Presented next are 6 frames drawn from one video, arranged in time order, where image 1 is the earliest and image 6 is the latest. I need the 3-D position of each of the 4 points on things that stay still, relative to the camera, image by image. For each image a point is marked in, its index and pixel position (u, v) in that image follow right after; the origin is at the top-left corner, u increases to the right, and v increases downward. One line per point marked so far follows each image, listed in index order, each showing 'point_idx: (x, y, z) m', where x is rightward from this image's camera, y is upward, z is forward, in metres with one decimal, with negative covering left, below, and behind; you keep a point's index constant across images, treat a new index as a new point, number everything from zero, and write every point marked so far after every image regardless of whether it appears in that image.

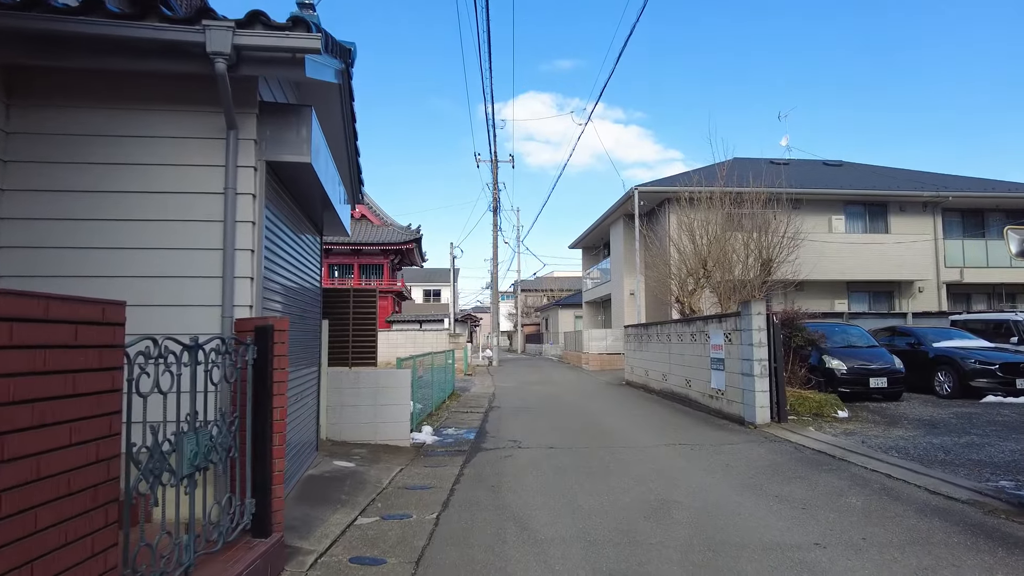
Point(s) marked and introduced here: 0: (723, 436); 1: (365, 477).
0: (+2.7, -1.9, +7.9) m
1: (-1.4, -1.8, +6.0) m
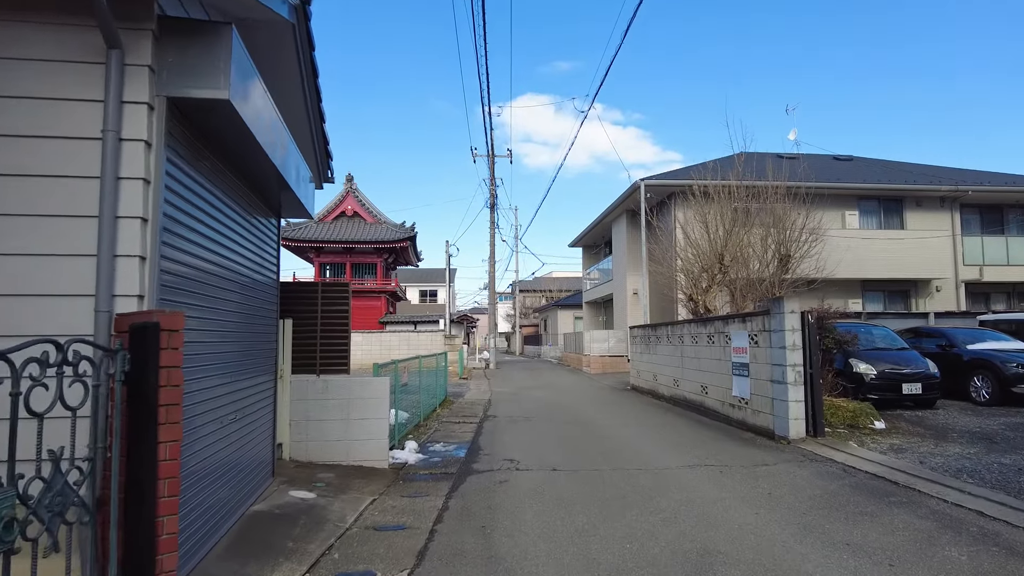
0: (+2.6, -1.8, +6.8) m
1: (-1.5, -1.8, +4.9) m
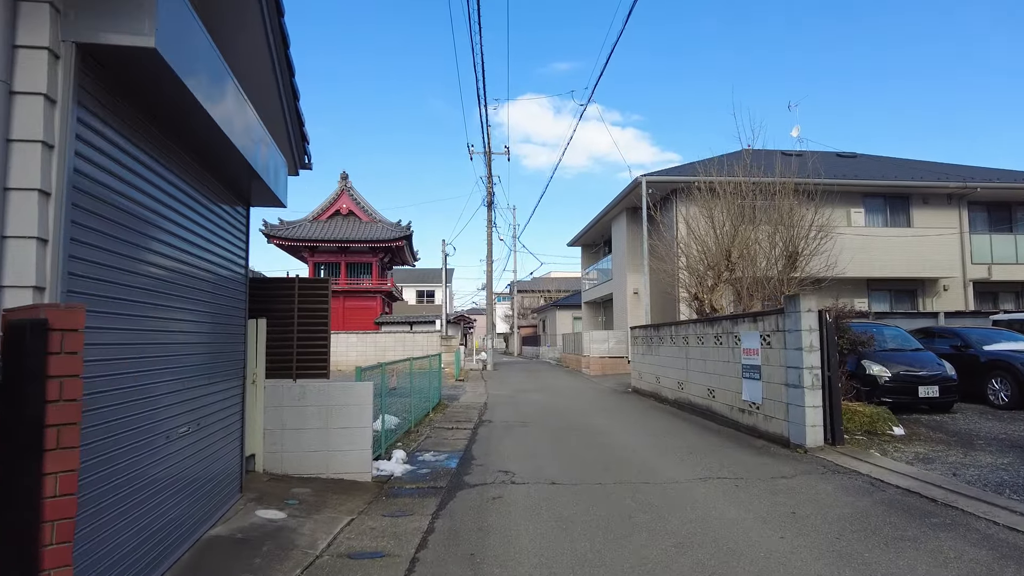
0: (+2.6, -1.8, +6.2) m
1: (-1.5, -1.7, +4.3) m
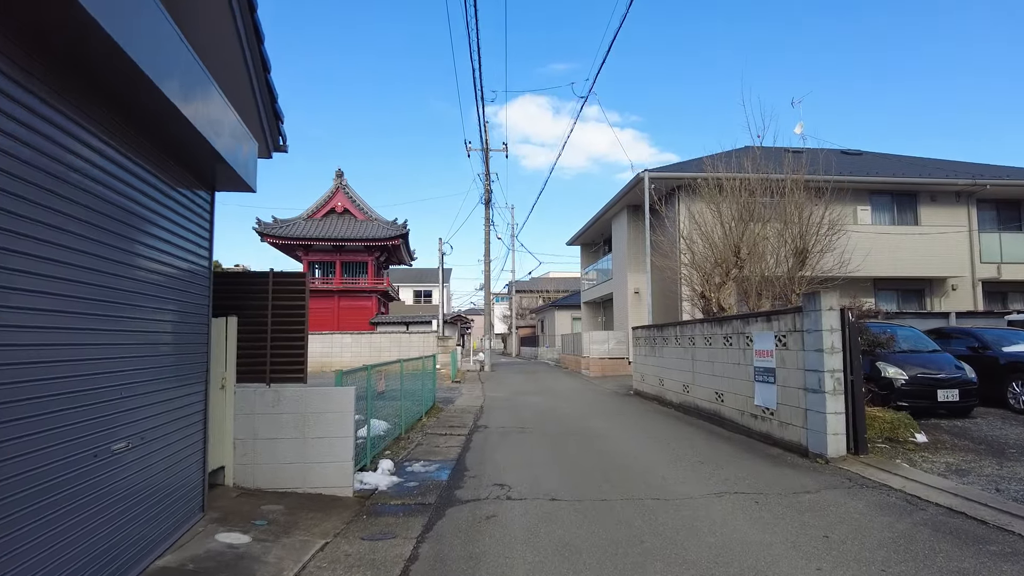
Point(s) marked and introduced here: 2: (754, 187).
0: (+2.5, -1.7, +5.7) m
1: (-1.5, -1.7, +3.8) m
2: (+5.0, +2.1, +13.0) m
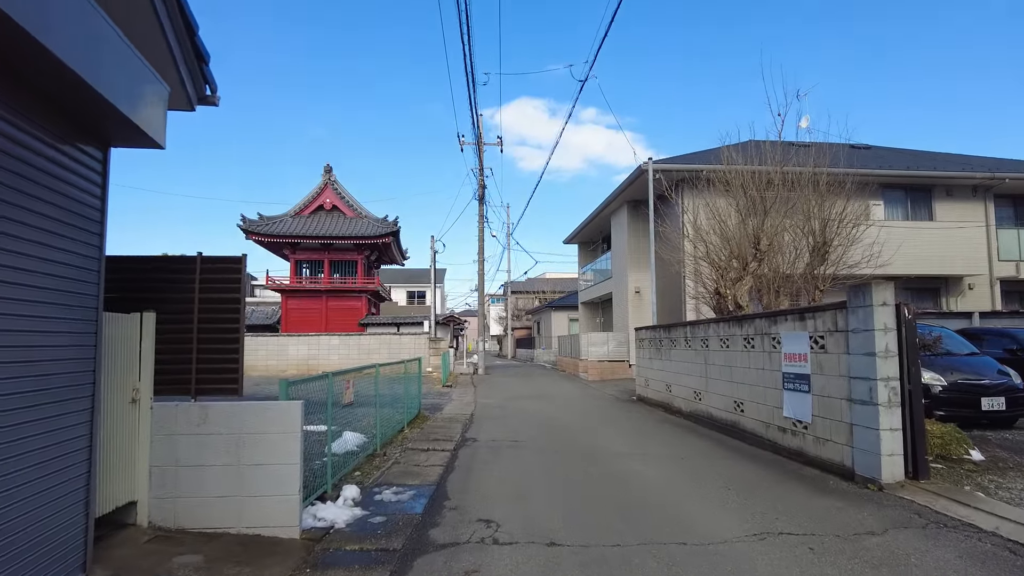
0: (+2.4, -1.7, +4.6) m
1: (-1.6, -1.6, +2.6) m
2: (+4.9, +2.1, +11.9) m
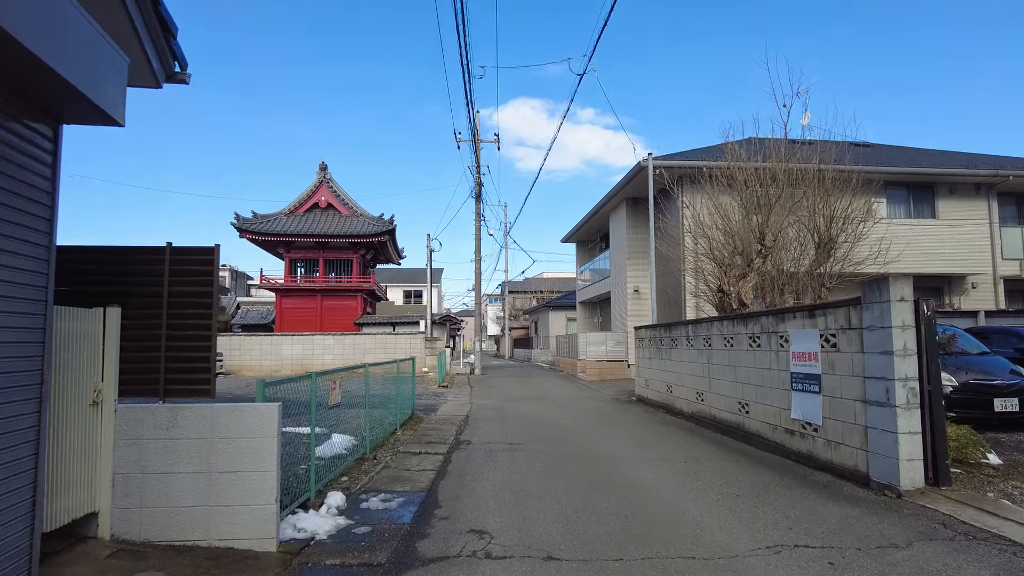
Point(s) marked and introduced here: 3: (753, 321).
0: (+2.4, -1.6, +4.3) m
1: (-1.6, -1.5, +2.3) m
2: (+4.8, +2.2, +11.6) m
3: (+3.0, -0.4, +7.9) m
